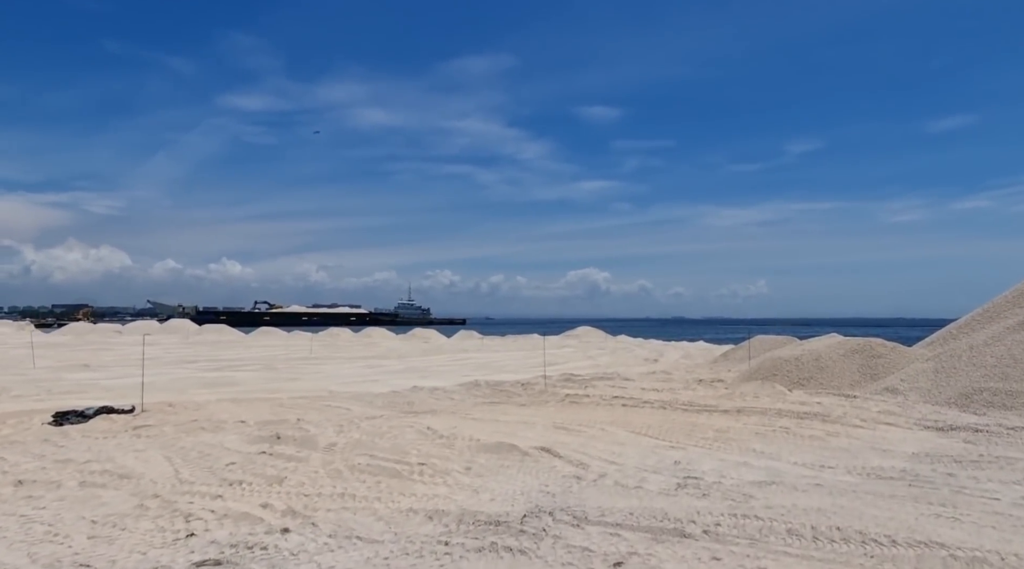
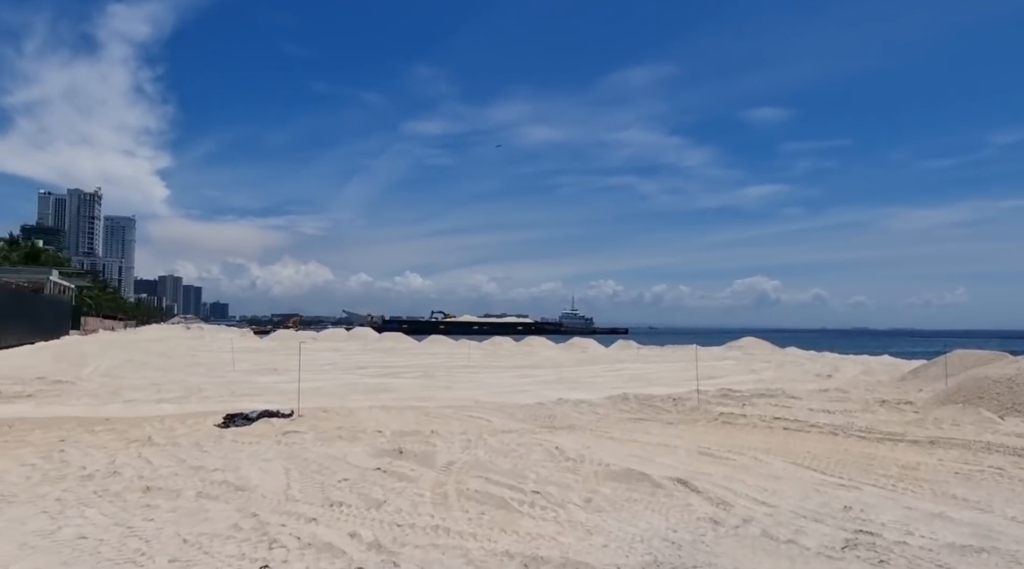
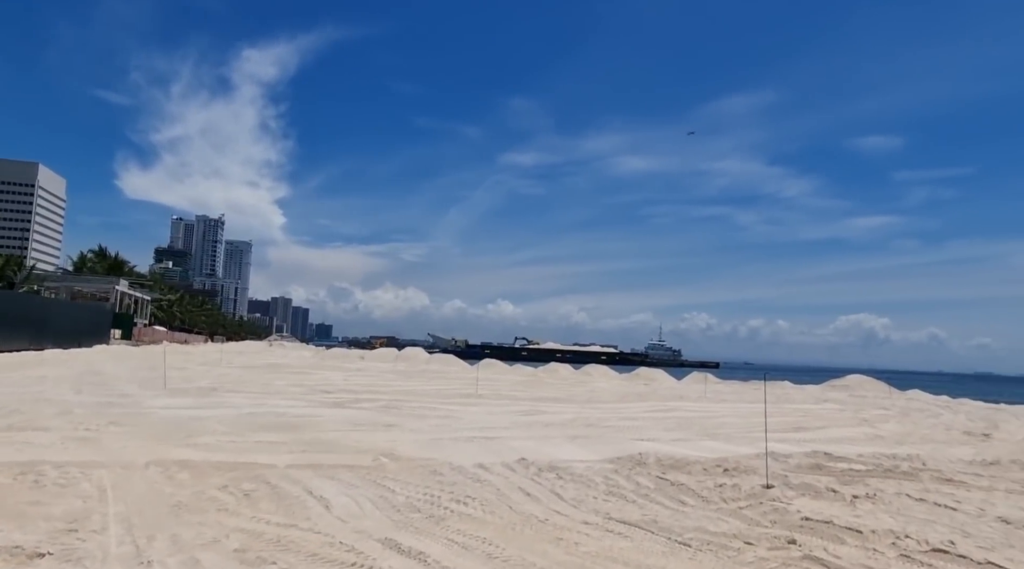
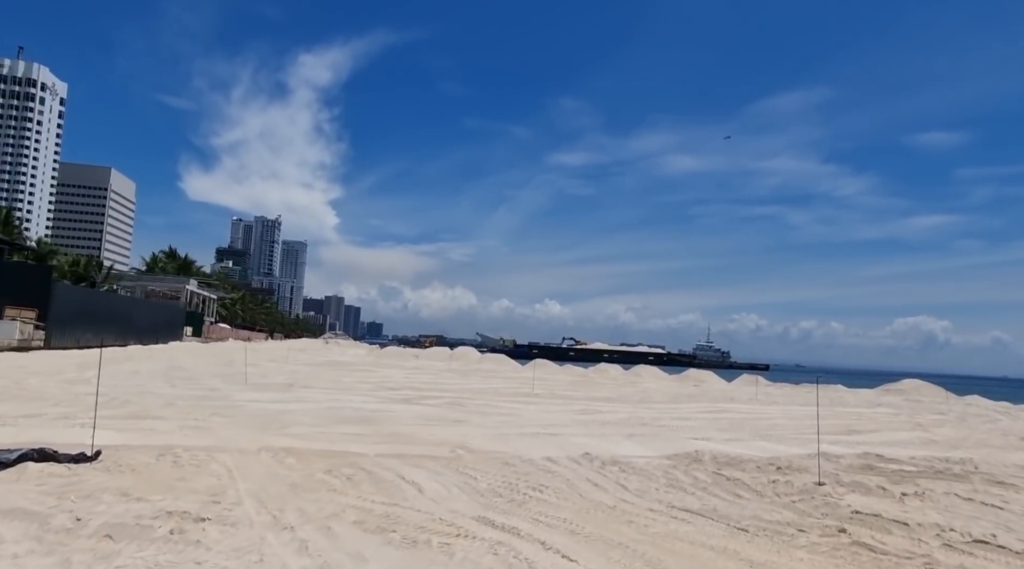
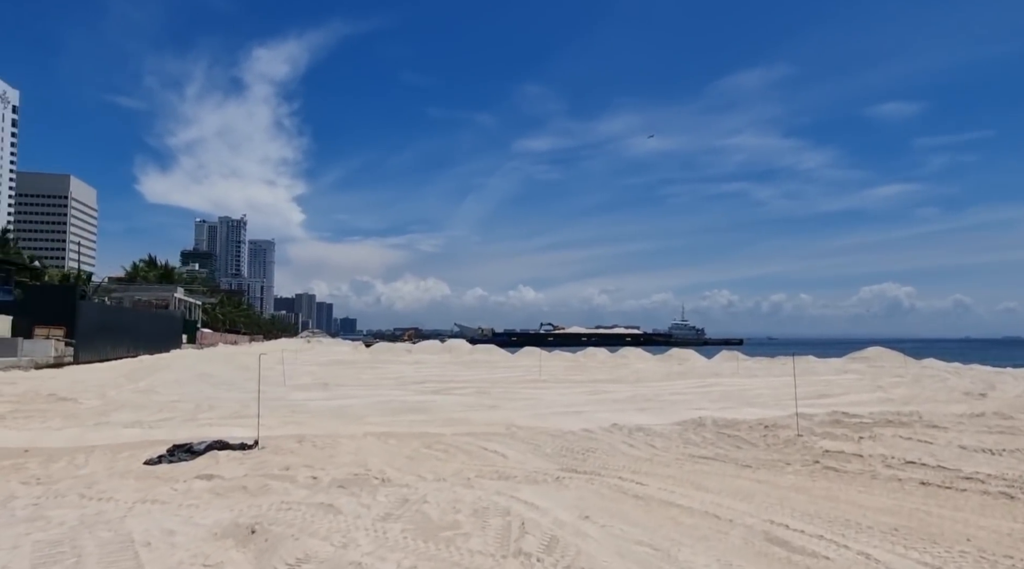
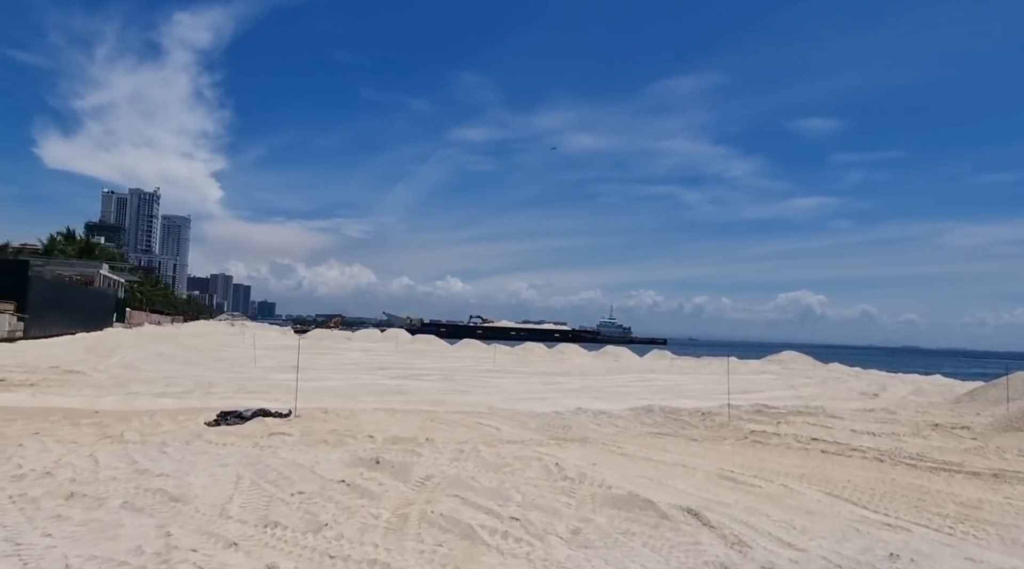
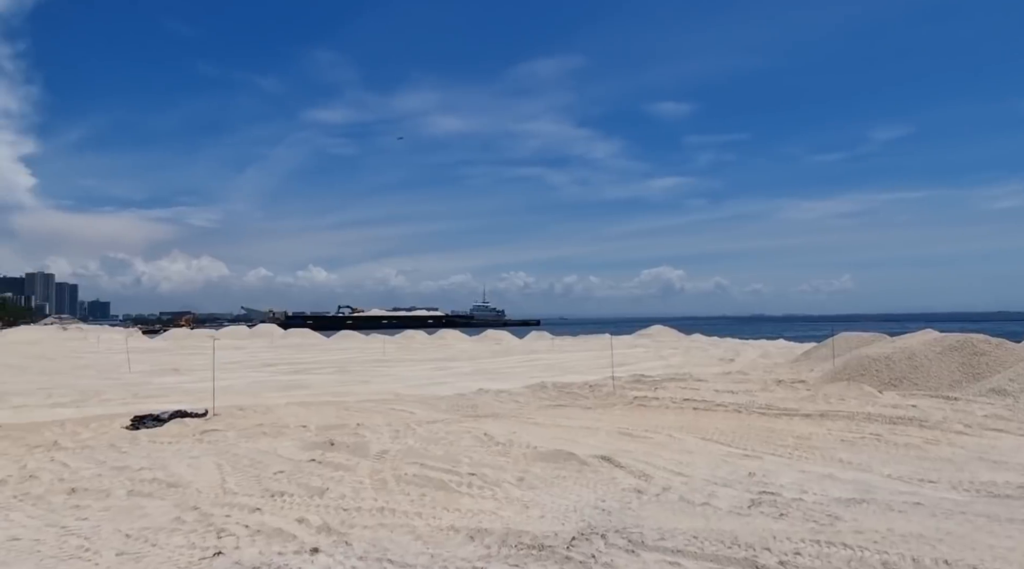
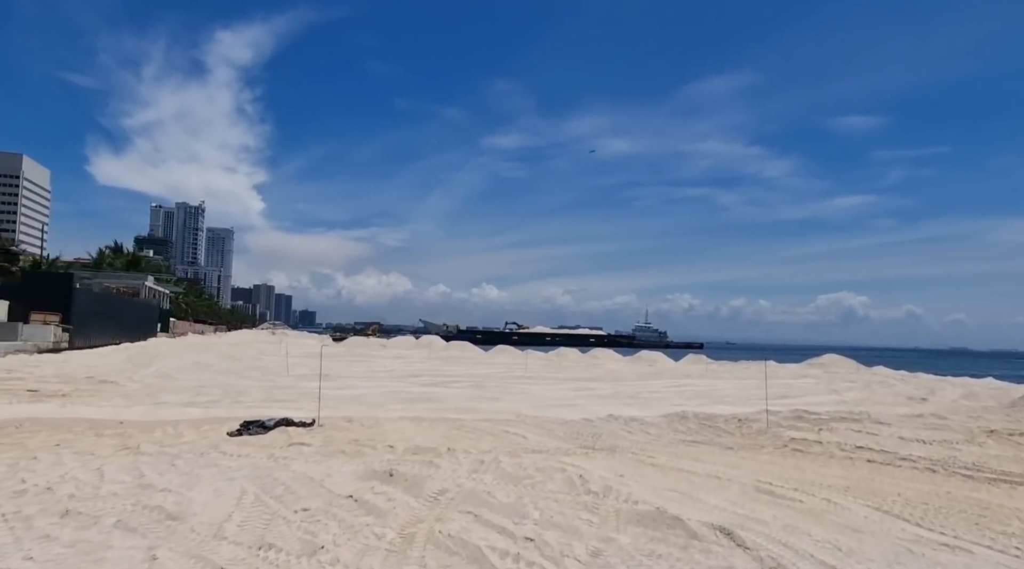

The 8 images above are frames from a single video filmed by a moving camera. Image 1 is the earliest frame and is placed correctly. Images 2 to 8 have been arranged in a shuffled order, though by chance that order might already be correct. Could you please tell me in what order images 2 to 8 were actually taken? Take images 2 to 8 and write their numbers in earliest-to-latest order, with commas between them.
7, 2, 6, 8, 5, 4, 3
